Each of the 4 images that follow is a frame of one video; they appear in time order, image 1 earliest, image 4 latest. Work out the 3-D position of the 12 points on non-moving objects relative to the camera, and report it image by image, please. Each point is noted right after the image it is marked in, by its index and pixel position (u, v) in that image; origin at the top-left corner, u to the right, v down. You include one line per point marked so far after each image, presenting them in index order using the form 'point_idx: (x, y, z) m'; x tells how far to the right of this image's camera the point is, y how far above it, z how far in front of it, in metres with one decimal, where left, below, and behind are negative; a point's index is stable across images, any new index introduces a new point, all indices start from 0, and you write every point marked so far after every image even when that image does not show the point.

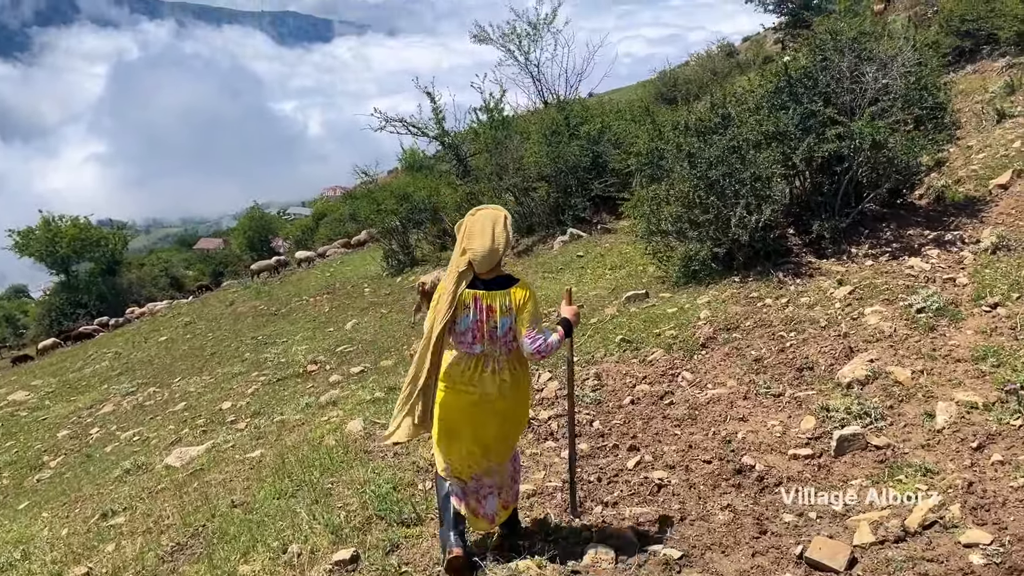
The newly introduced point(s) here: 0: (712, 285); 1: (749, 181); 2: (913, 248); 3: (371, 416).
0: (+1.9, 0.0, +8.1) m
1: (+2.2, +1.0, +8.0) m
2: (+3.7, +0.4, +8.1) m
3: (-1.0, -1.0, +6.5) m
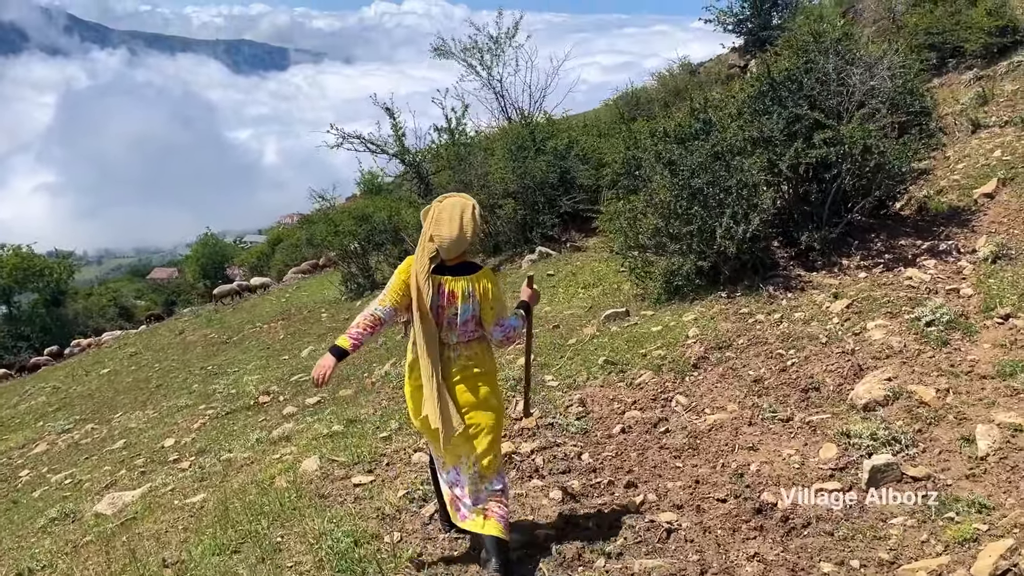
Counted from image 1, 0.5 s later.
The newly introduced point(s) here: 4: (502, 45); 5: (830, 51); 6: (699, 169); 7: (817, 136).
0: (+1.6, -0.1, +7.6) m
1: (+1.9, +0.9, +7.5) m
2: (+3.5, +0.3, +7.6) m
3: (-1.2, -1.1, +5.8) m
4: (-0.2, +4.4, +15.7) m
5: (+3.0, +2.3, +8.2) m
6: (+1.6, +1.0, +7.6) m
7: (+2.7, +1.3, +7.7) m
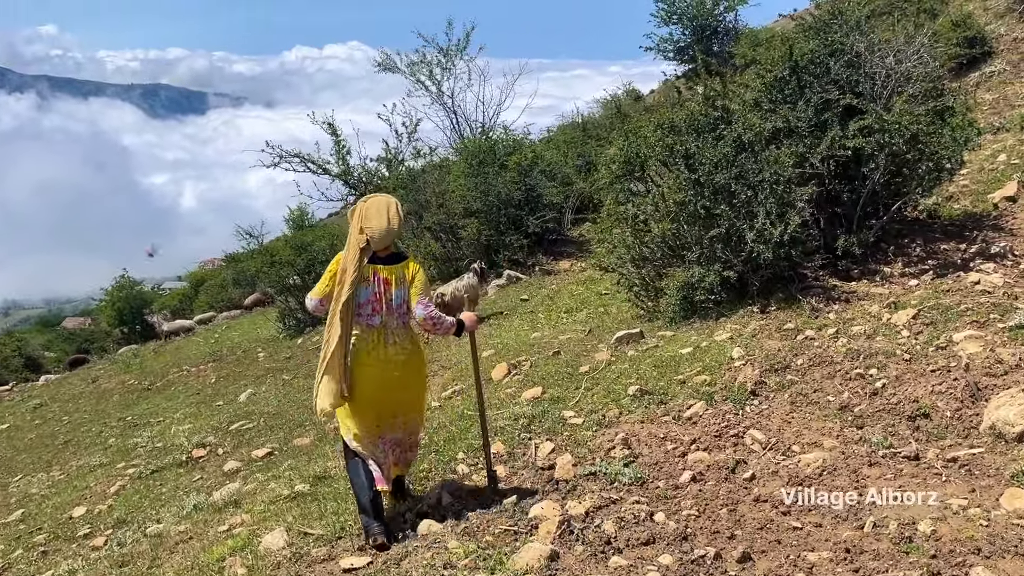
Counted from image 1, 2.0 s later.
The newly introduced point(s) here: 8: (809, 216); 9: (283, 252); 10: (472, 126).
0: (+1.6, -0.2, +6.4) m
1: (+1.9, +0.8, +6.4) m
2: (+3.4, +0.2, +6.6) m
3: (-1.1, -1.2, +4.3) m
4: (-1.0, +3.8, +14.5) m
5: (+2.9, +2.1, +7.2) m
6: (+1.6, +0.9, +6.5) m
7: (+2.6, +1.2, +6.7) m
8: (+2.2, +0.5, +6.6) m
9: (-3.9, +0.6, +15.0) m
10: (-0.6, +2.6, +14.0) m
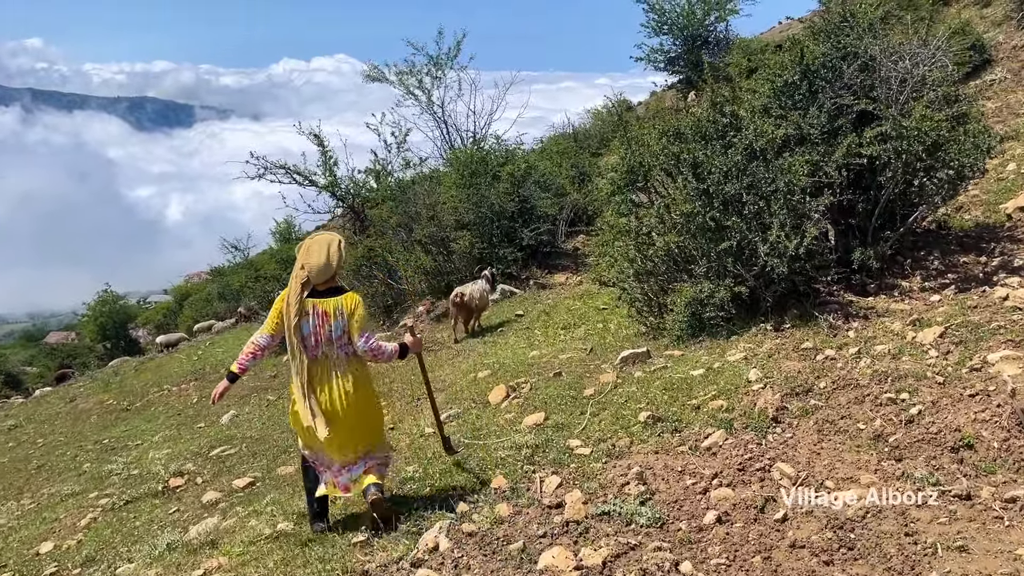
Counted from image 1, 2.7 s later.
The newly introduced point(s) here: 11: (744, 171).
0: (+1.6, -0.3, +6.0) m
1: (+1.9, +0.6, +6.0) m
2: (+3.4, +0.1, +6.3) m
3: (-1.0, -1.3, +3.9) m
4: (-1.1, +3.6, +14.2) m
5: (+2.8, +2.0, +6.9) m
6: (+1.6, +0.8, +6.2) m
7: (+2.6, +1.1, +6.3) m
8: (+2.2, +0.4, +6.2) m
9: (-4.1, +0.4, +14.5) m
10: (-0.8, +2.4, +13.6) m
11: (+1.6, +0.8, +6.2) m
